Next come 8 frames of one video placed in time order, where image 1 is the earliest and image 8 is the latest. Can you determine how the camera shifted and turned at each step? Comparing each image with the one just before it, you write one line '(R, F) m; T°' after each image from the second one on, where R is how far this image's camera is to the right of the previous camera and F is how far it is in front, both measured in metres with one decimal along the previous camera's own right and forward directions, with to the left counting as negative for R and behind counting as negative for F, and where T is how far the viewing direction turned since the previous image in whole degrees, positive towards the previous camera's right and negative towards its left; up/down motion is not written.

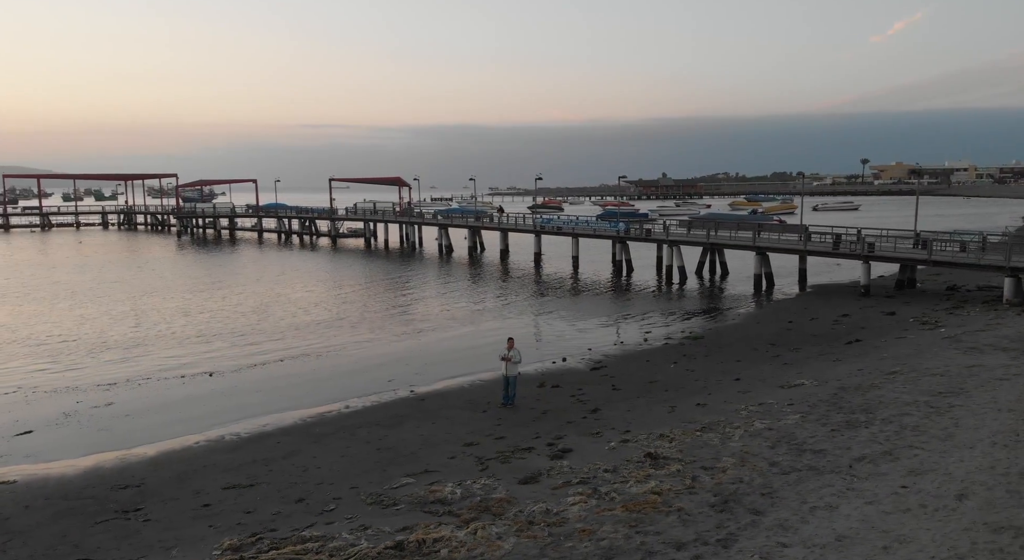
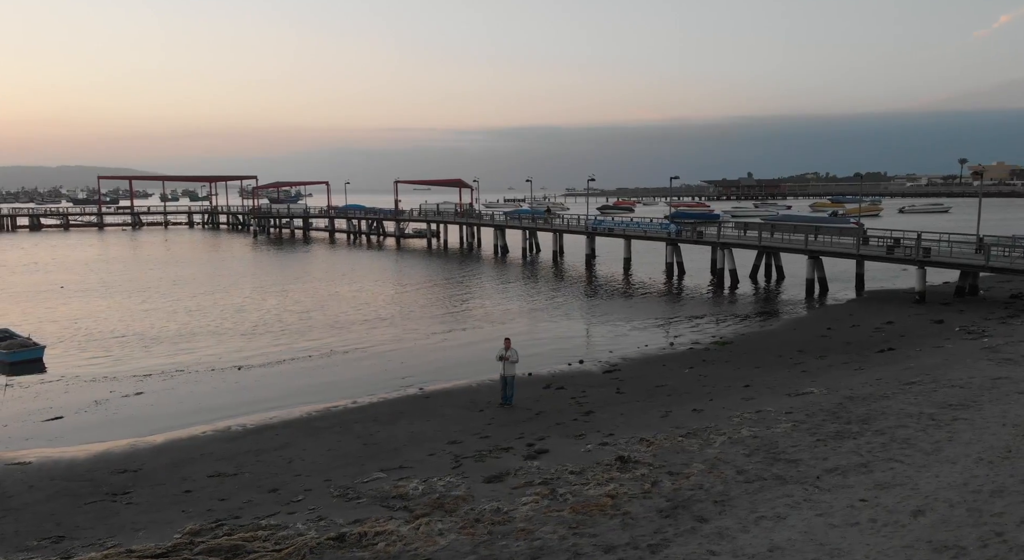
(+1.5, -0.1) m; -6°
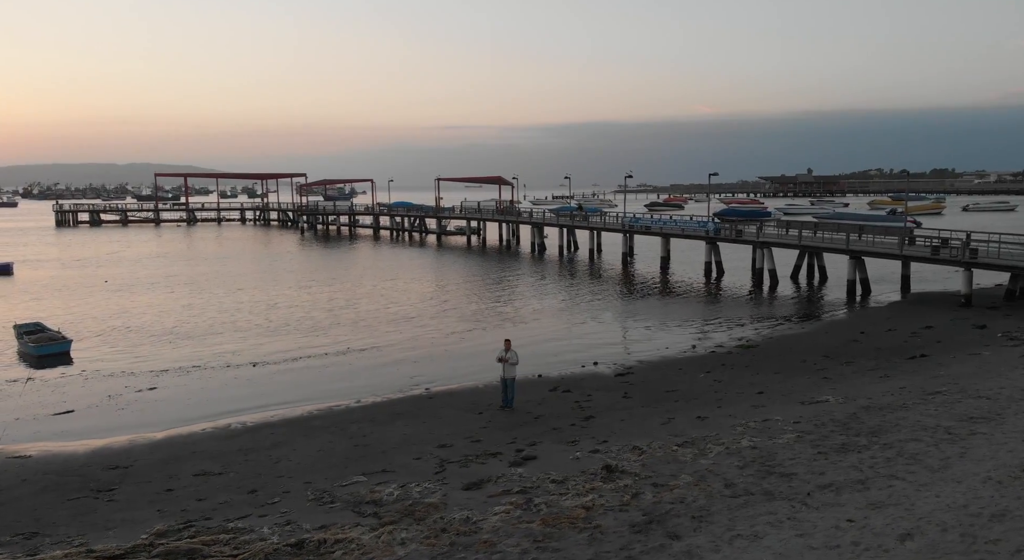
(+0.9, +0.3) m; -4°
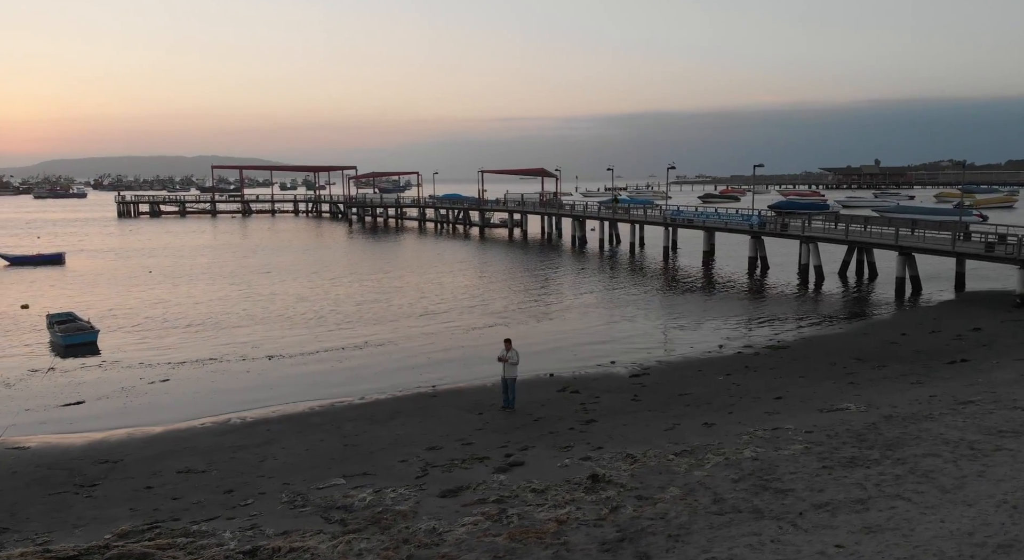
(+0.9, +0.5) m; -4°
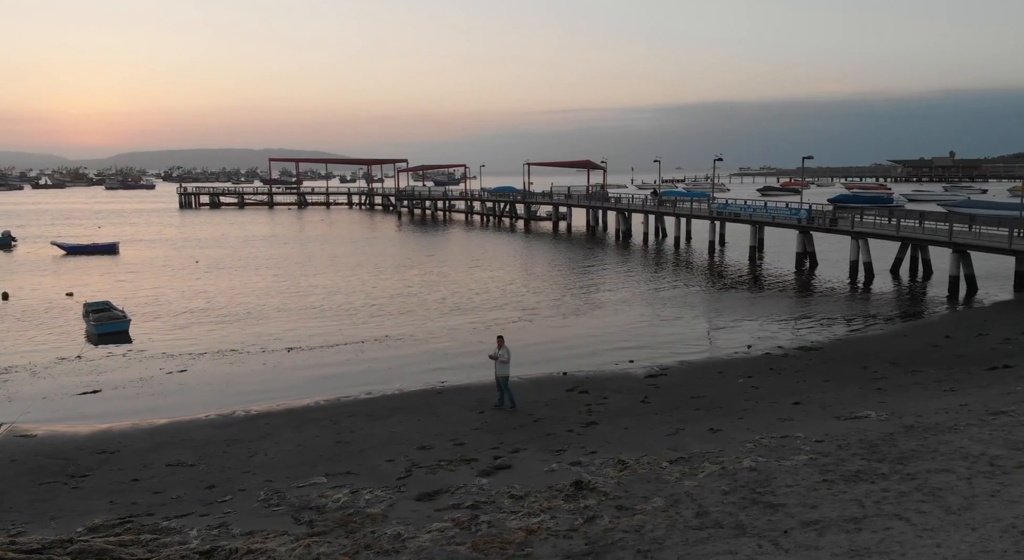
(+0.9, +0.4) m; -4°
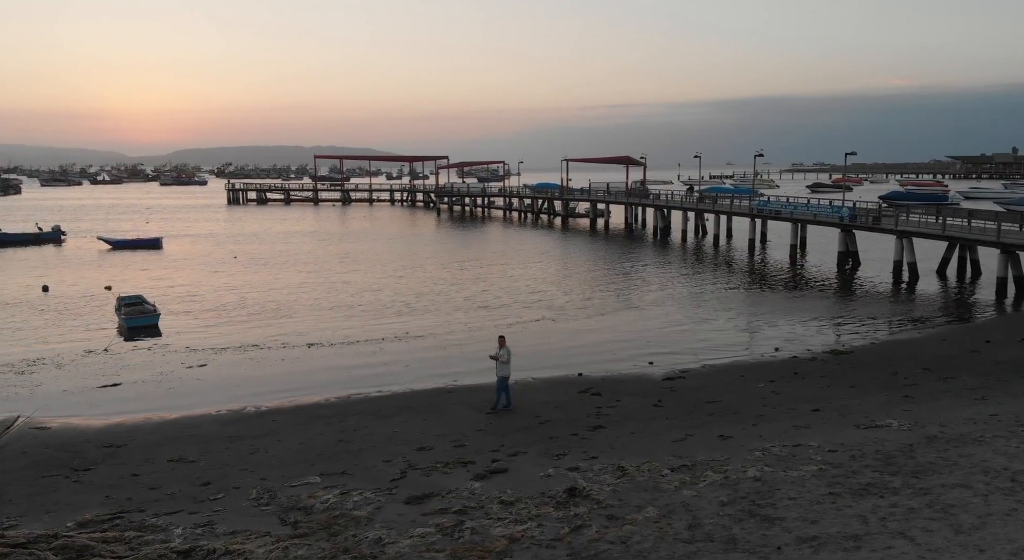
(+0.6, +0.3) m; -3°
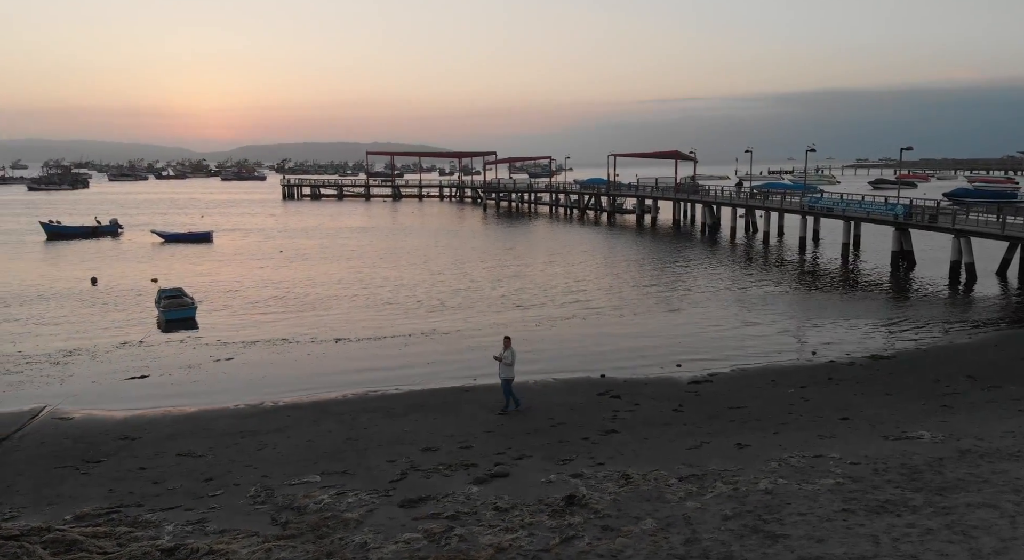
(+0.6, +0.3) m; -4°
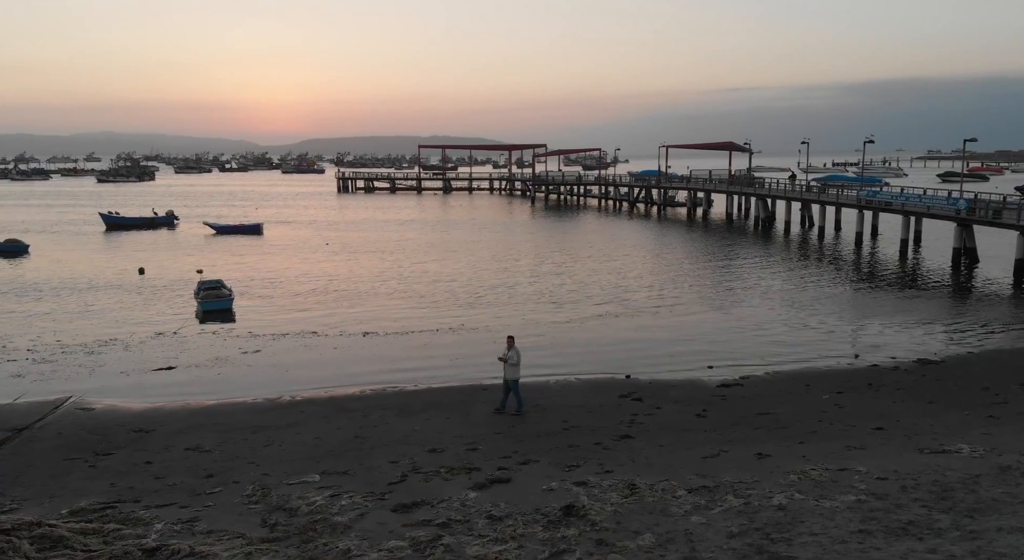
(+0.6, +0.4) m; -4°
